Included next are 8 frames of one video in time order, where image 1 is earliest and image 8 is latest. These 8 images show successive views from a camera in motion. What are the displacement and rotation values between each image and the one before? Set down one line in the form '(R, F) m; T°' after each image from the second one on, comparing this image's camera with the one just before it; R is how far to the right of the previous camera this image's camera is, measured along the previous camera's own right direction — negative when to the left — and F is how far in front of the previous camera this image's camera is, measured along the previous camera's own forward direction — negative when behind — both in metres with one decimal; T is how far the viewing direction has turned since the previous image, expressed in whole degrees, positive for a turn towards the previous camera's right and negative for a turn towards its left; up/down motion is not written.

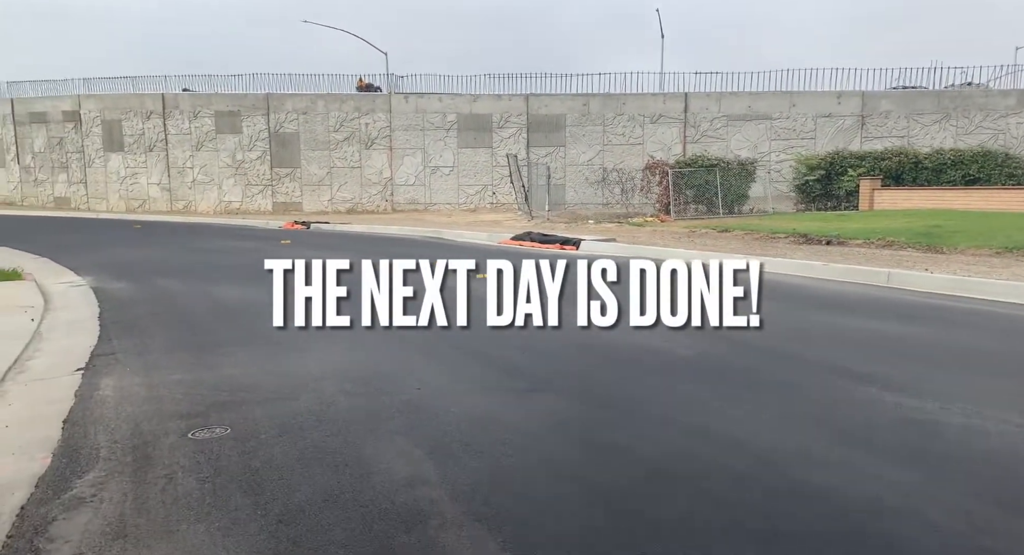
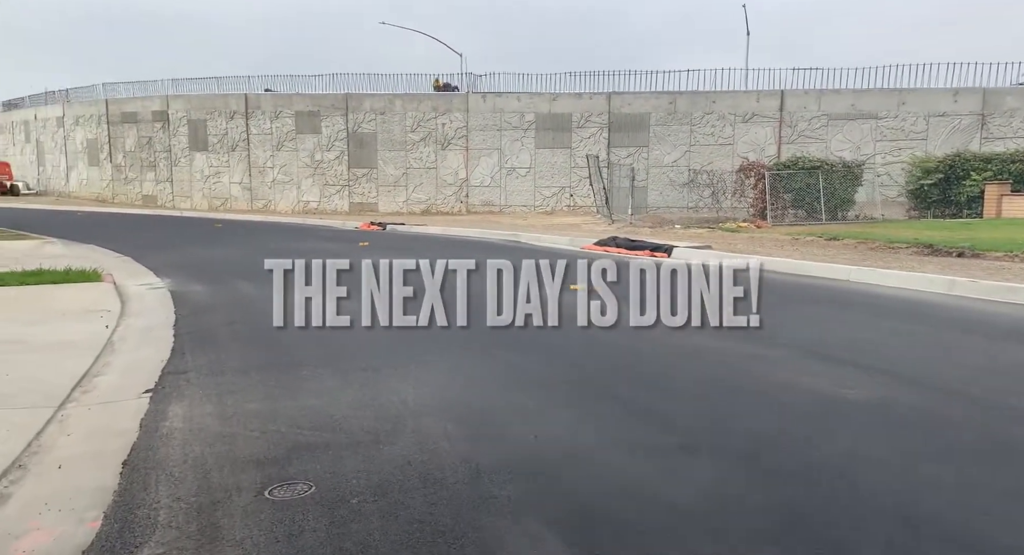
(-0.4, +1.0) m; -5°
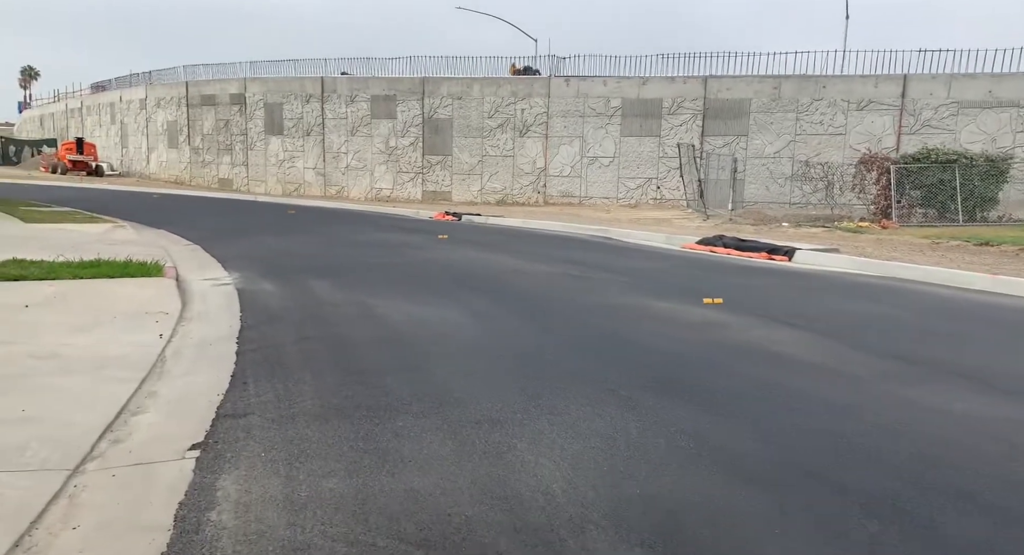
(-0.6, +1.8) m; -4°
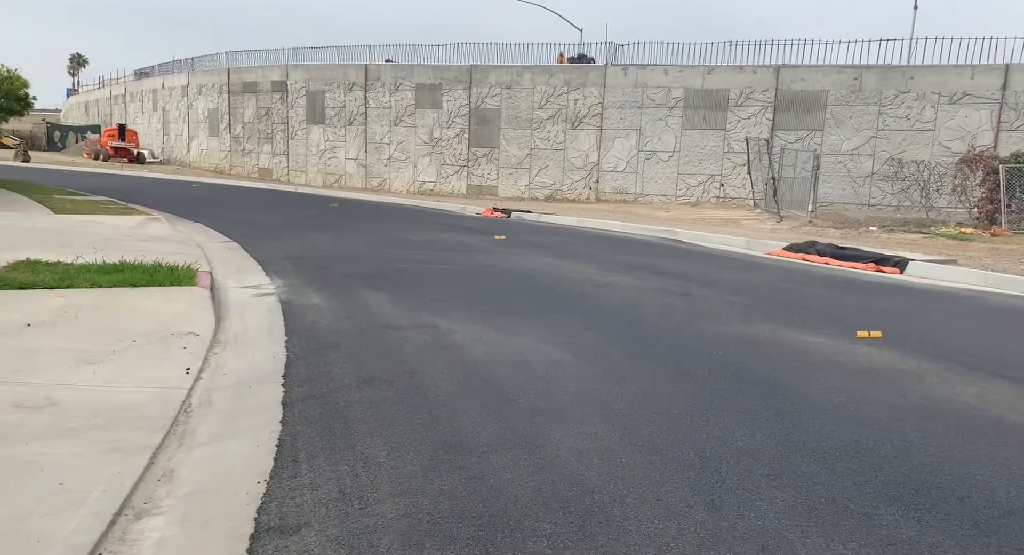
(-0.6, +1.8) m; -2°
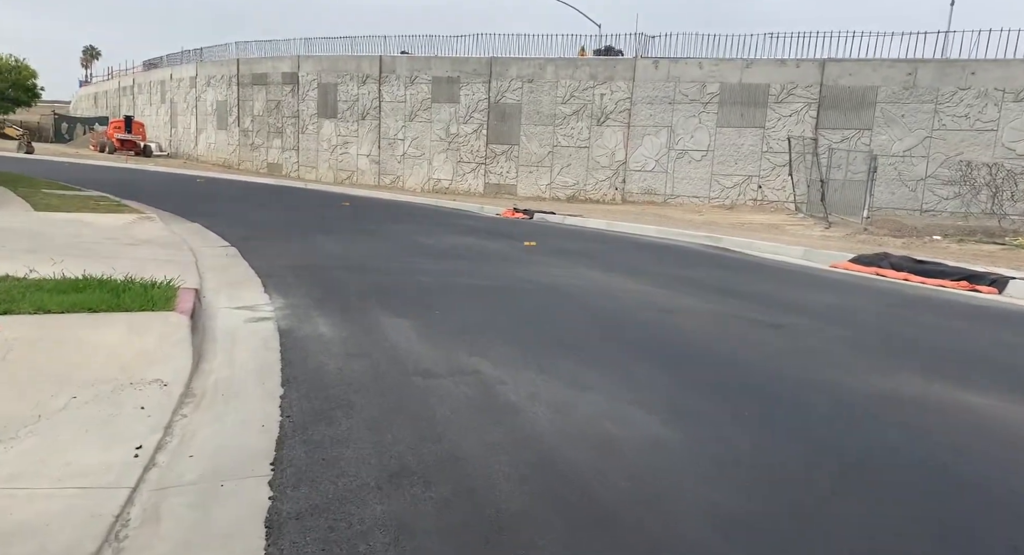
(-0.4, +2.0) m; -1°
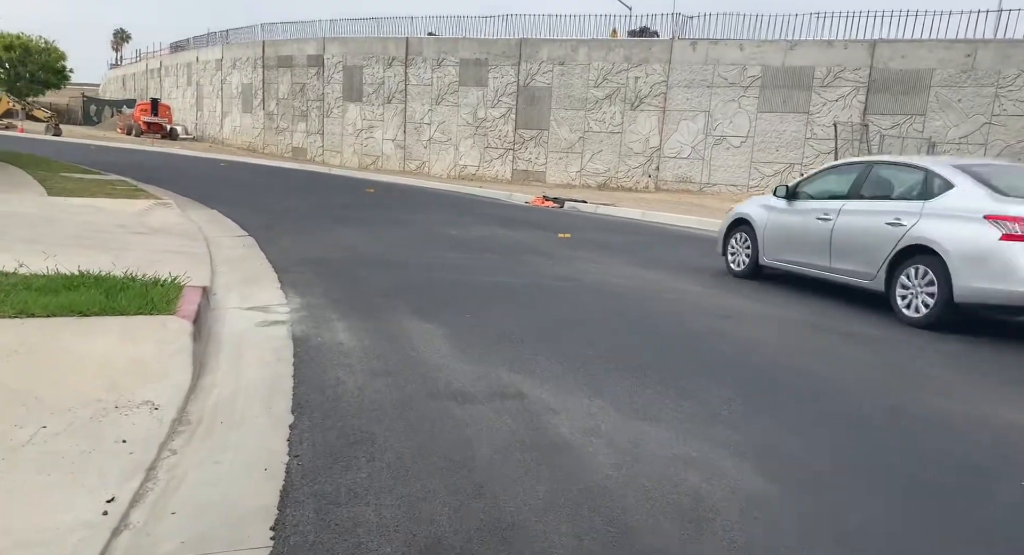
(-0.2, +1.0) m; -2°
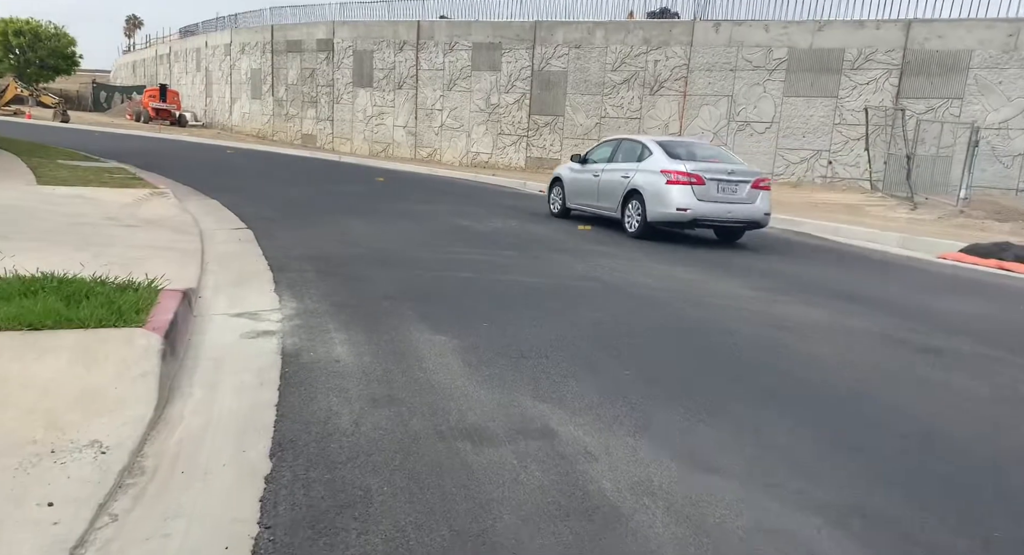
(-0.1, +1.0) m; -1°
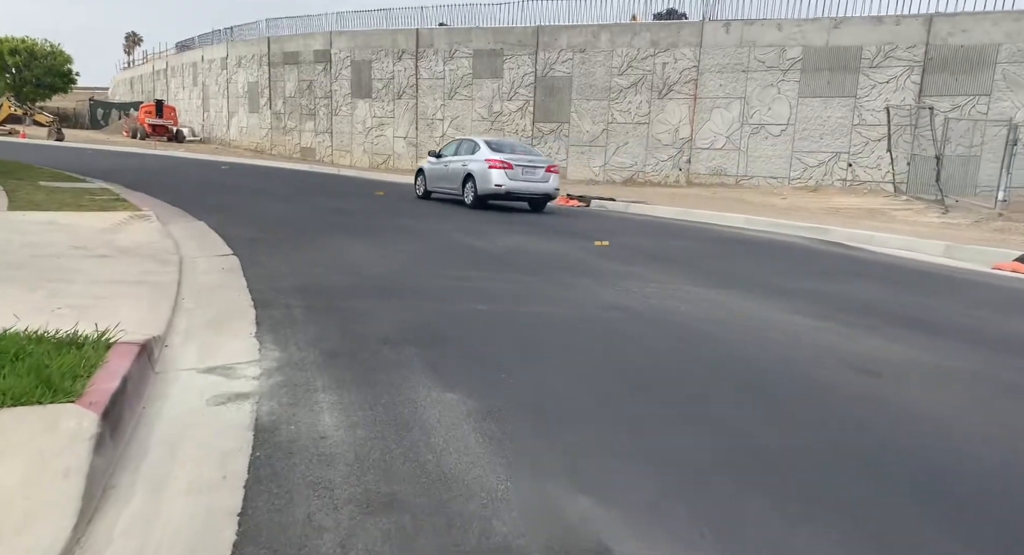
(-0.1, +1.2) m; 0°
